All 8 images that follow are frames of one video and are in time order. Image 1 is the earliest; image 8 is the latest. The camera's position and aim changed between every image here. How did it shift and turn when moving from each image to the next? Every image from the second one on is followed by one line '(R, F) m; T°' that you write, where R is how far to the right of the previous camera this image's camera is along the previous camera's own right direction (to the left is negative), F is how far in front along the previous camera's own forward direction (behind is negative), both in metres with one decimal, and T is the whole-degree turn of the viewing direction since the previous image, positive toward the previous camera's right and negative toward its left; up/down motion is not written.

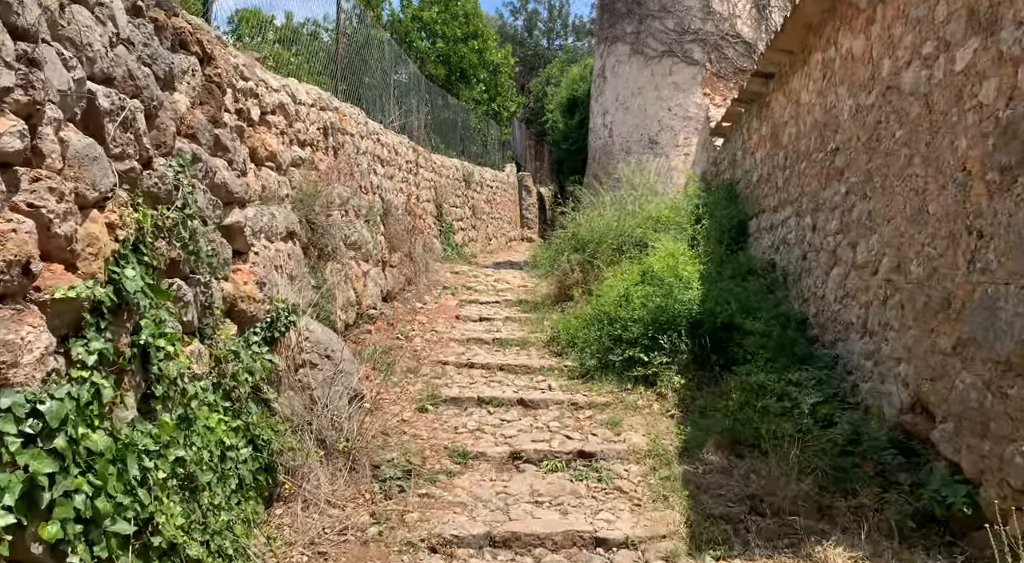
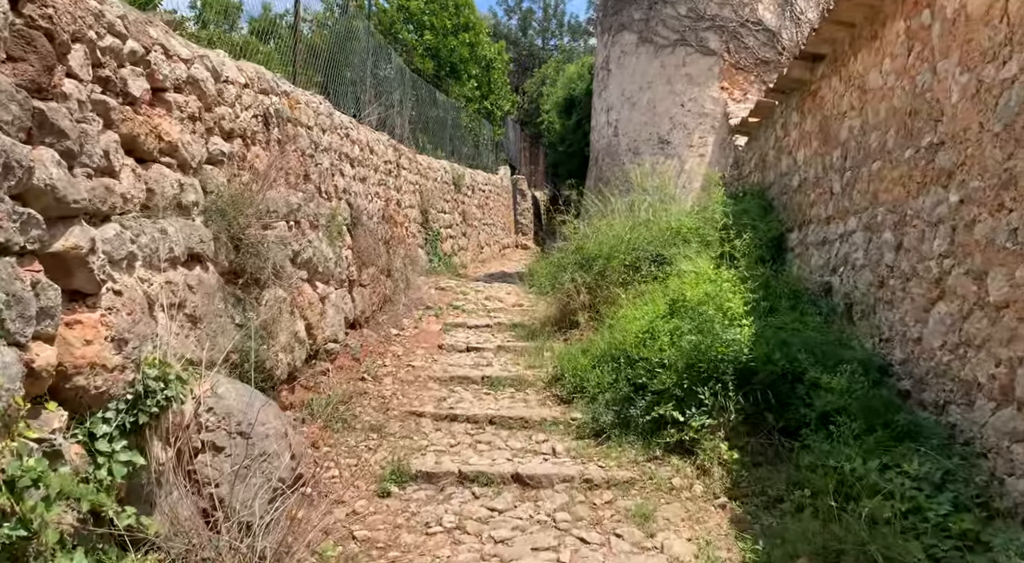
(0.0, +1.1) m; 0°
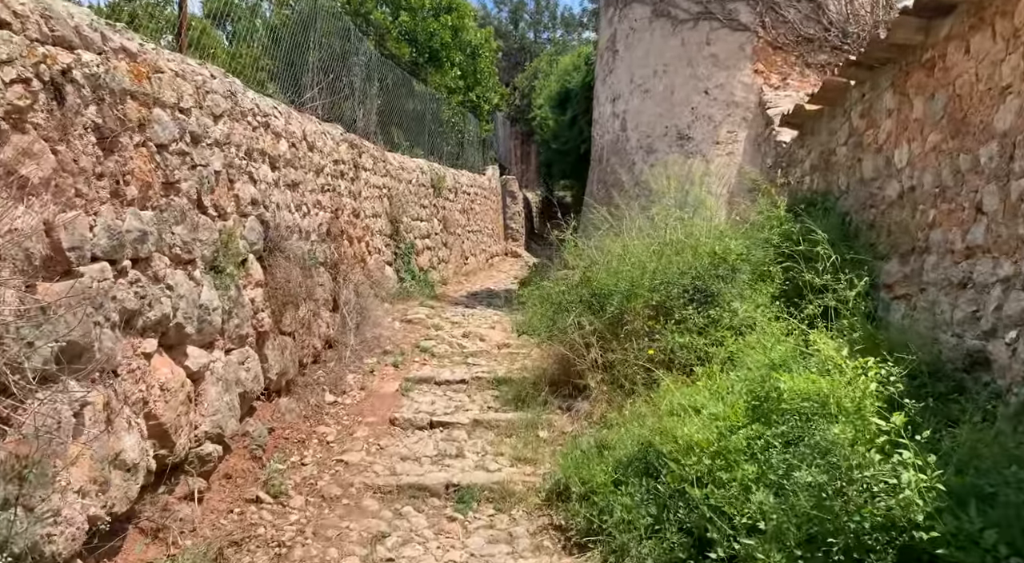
(+0.1, +1.6) m; +1°
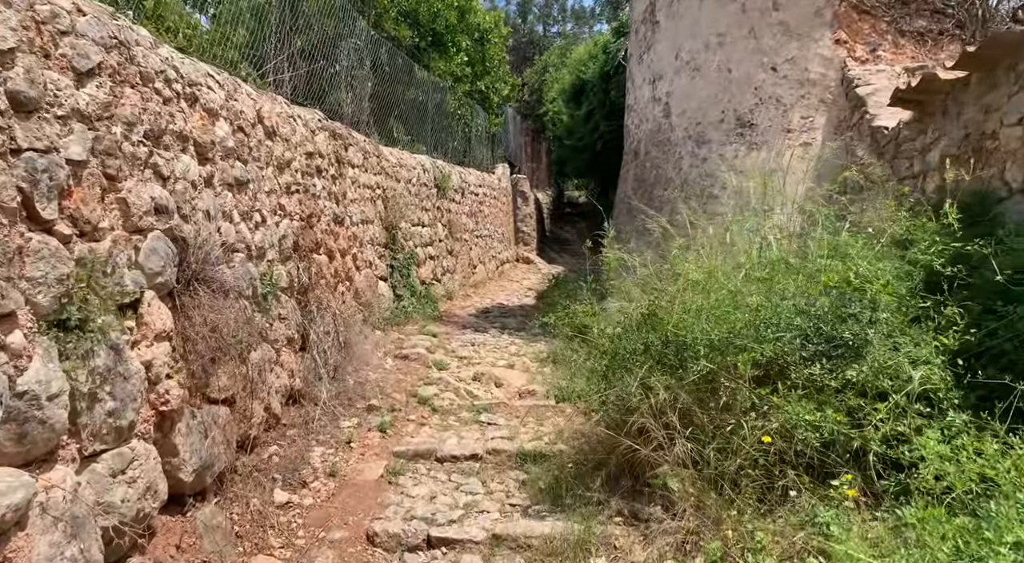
(-0.1, +1.3) m; 0°
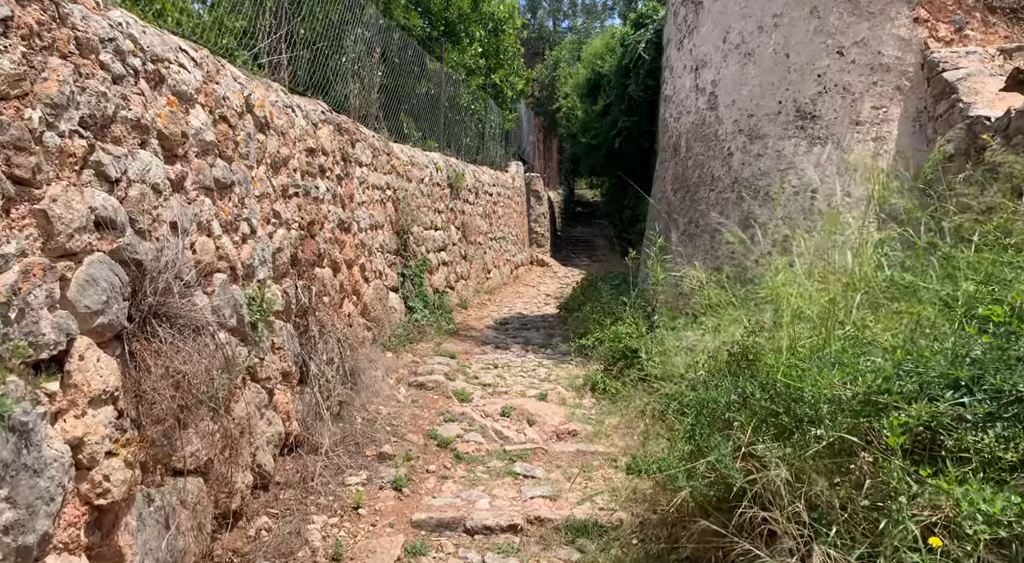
(-0.2, +0.7) m; 0°
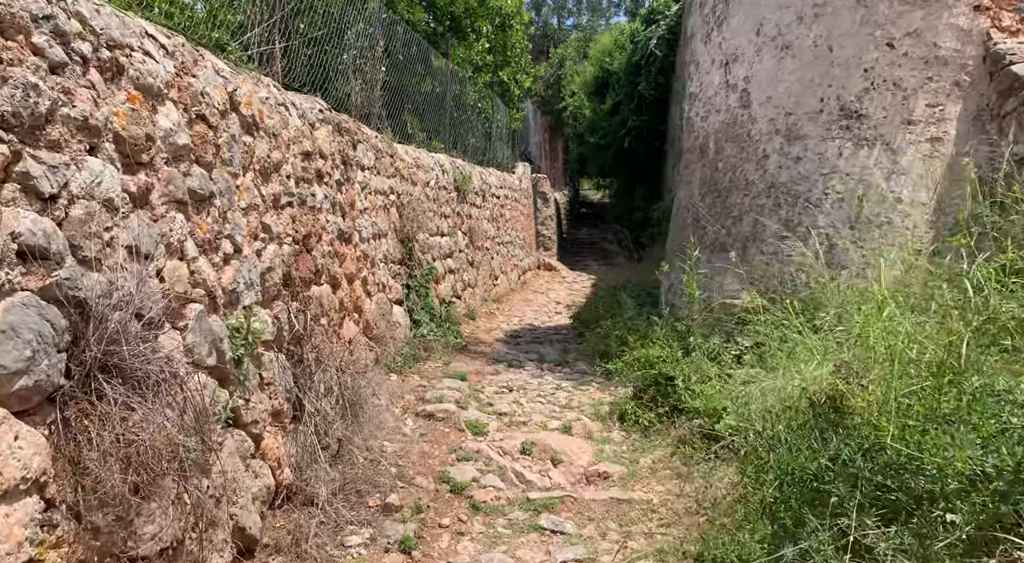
(-0.1, +0.4) m; 0°
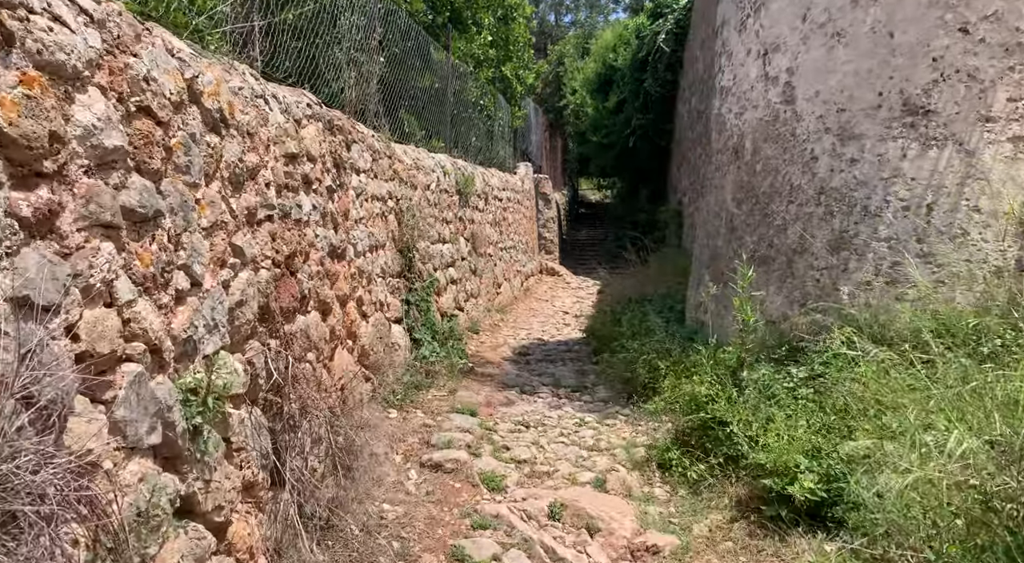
(-0.1, +0.6) m; 0°
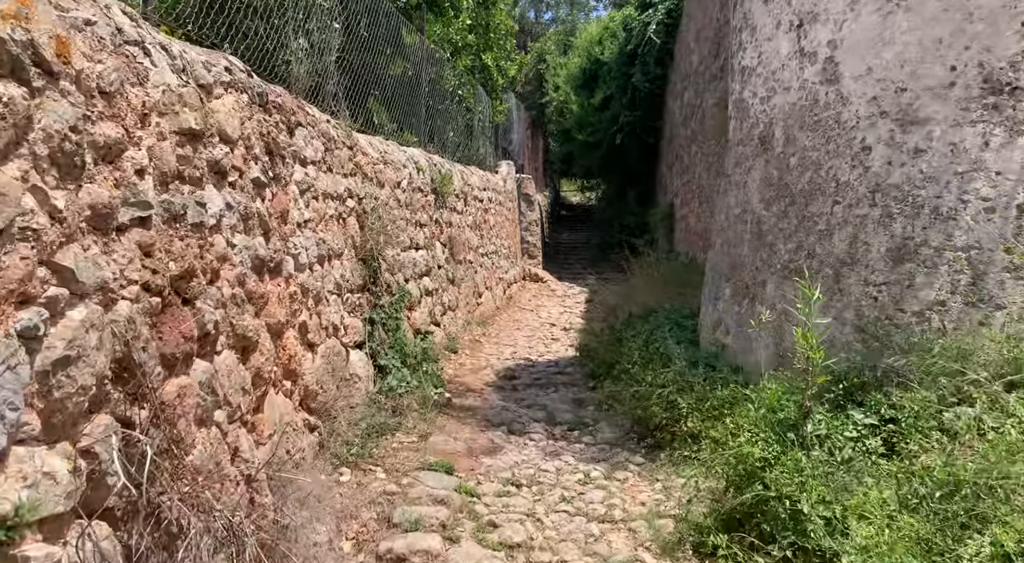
(0.0, +0.9) m; +2°
